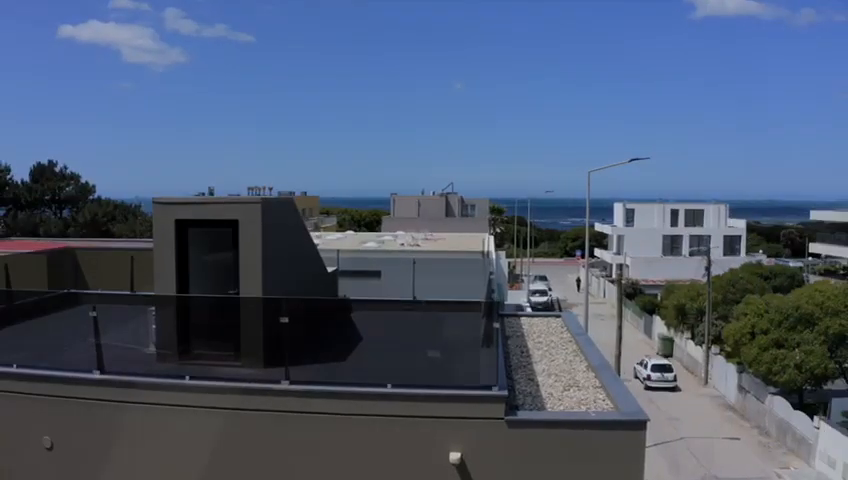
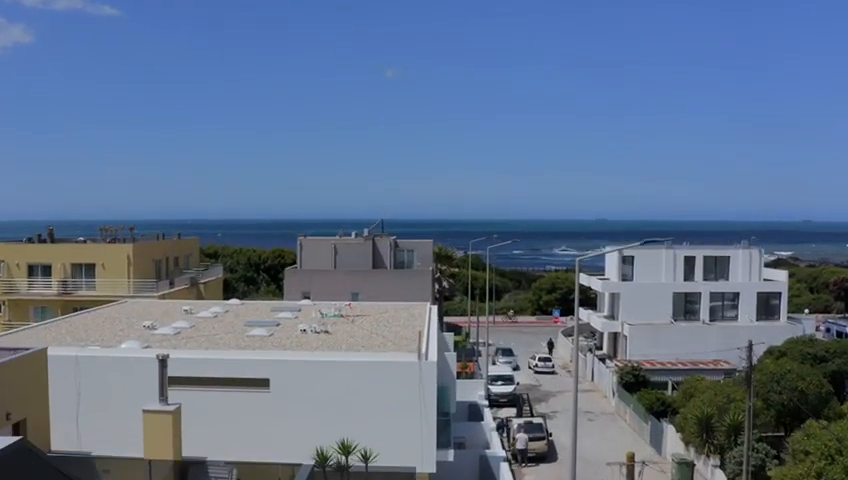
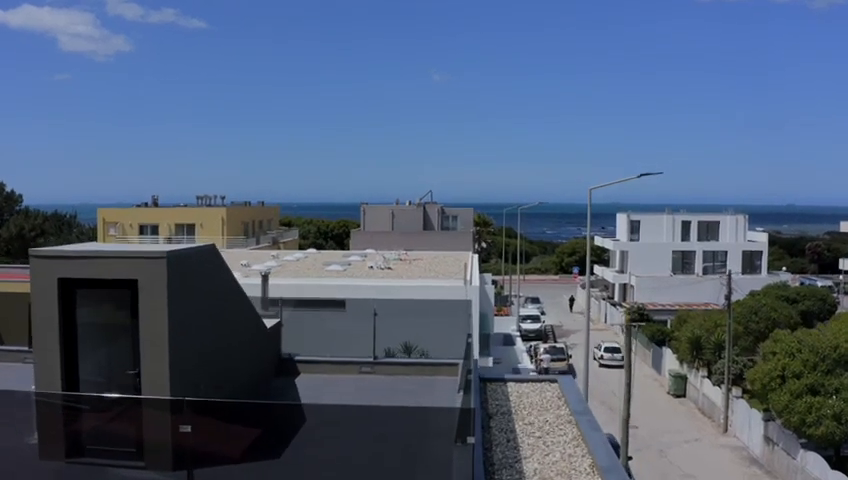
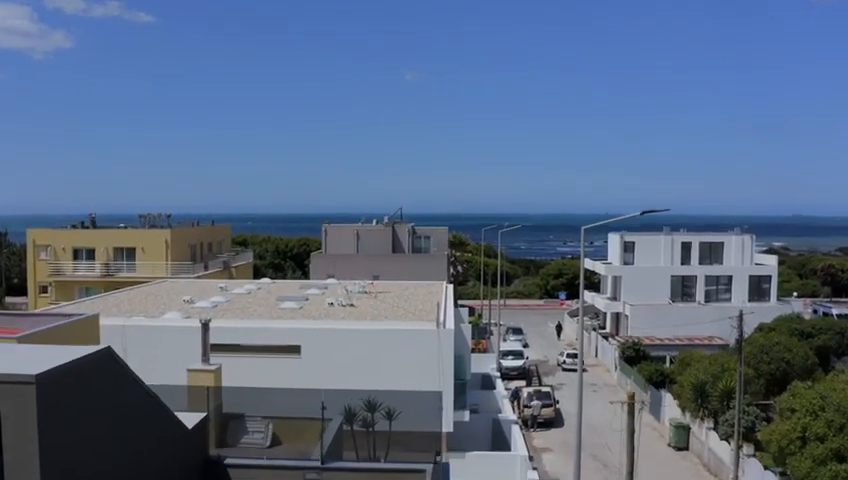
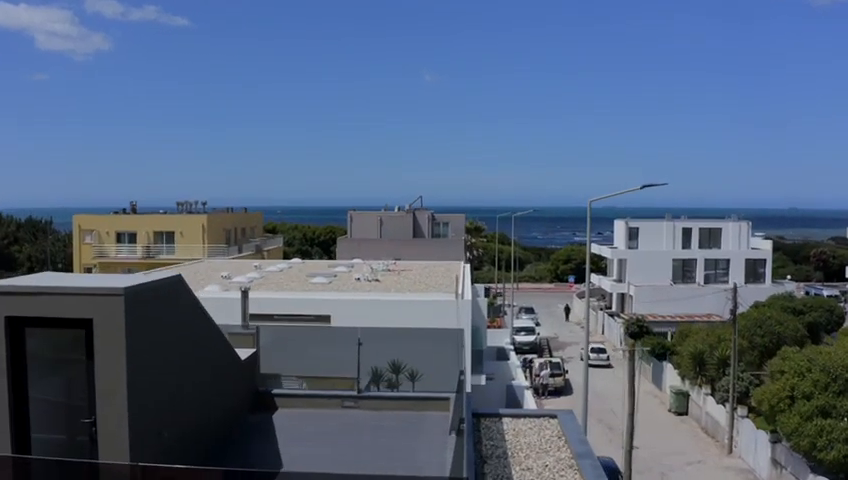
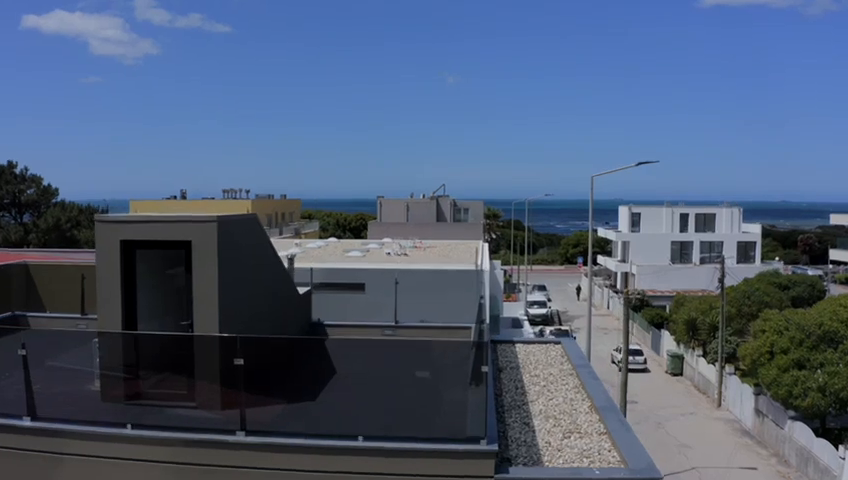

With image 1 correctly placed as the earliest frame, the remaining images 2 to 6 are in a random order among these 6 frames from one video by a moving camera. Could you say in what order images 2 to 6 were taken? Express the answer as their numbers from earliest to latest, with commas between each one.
6, 3, 5, 4, 2
